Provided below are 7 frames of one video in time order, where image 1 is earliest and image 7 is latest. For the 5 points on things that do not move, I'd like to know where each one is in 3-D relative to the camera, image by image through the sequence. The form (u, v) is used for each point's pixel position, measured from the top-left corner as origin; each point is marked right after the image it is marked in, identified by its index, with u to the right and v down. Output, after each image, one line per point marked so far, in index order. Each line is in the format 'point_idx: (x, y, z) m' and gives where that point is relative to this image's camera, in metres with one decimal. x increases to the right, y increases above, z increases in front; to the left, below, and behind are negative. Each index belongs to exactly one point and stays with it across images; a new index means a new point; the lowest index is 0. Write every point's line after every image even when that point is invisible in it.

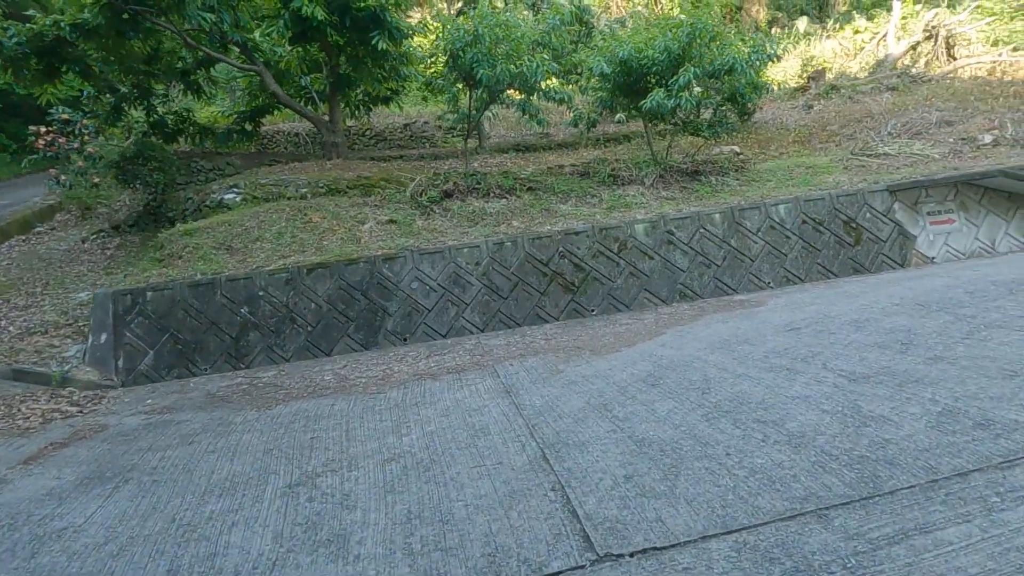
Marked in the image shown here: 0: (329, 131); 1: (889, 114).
0: (-3.1, +2.7, +11.2) m
1: (+6.4, +3.0, +11.3) m
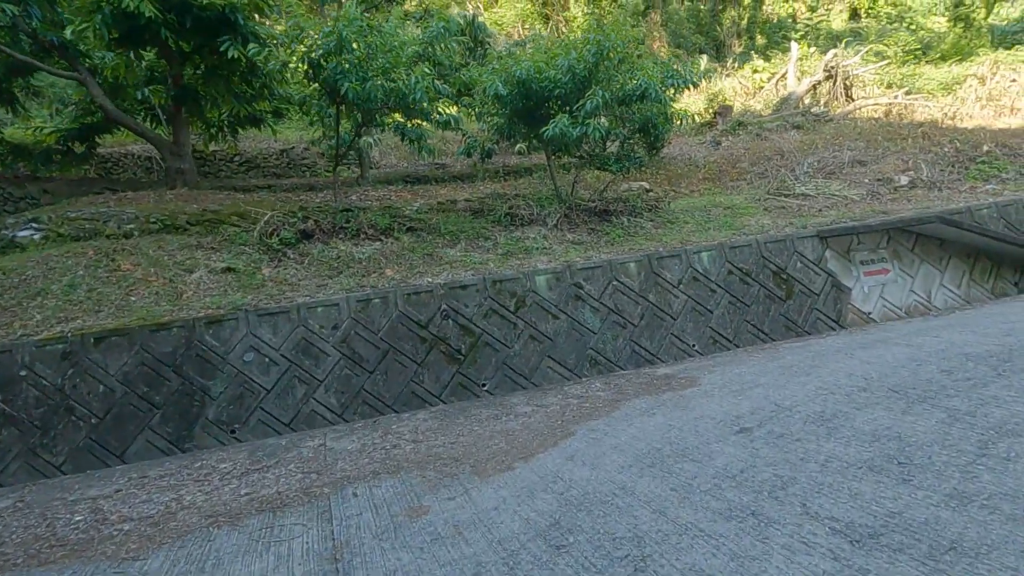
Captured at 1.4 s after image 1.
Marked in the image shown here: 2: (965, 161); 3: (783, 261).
0: (-4.8, +1.9, +9.4) m
1: (+4.7, +2.2, +10.8) m
2: (+6.2, +1.7, +9.0) m
3: (+2.6, +0.3, +6.4) m
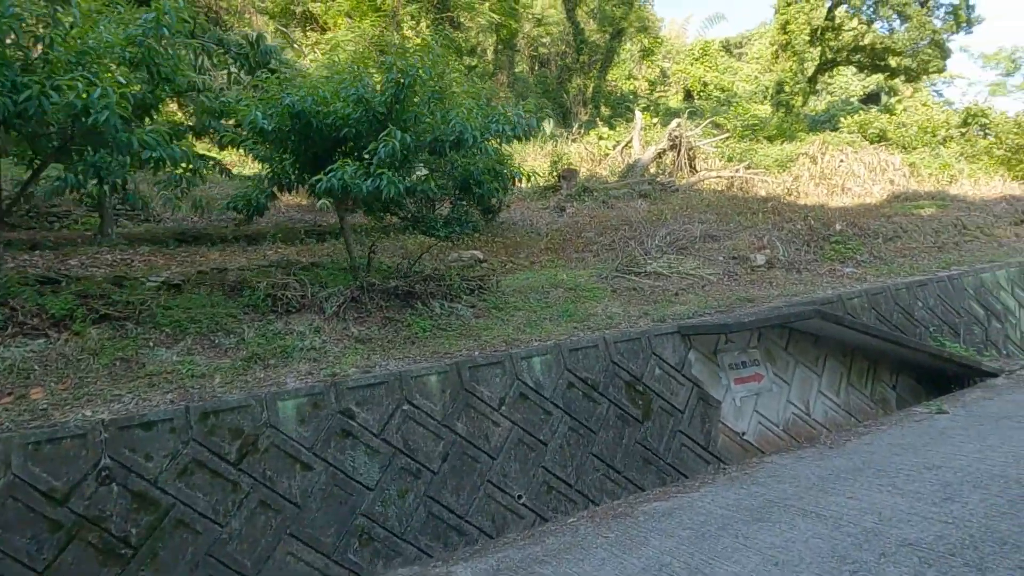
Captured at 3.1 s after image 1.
0: (-6.9, +0.9, +6.3) m
1: (+2.0, +0.9, +9.7) m
2: (+3.8, +0.6, +8.3) m
3: (+0.9, -0.6, +4.8) m
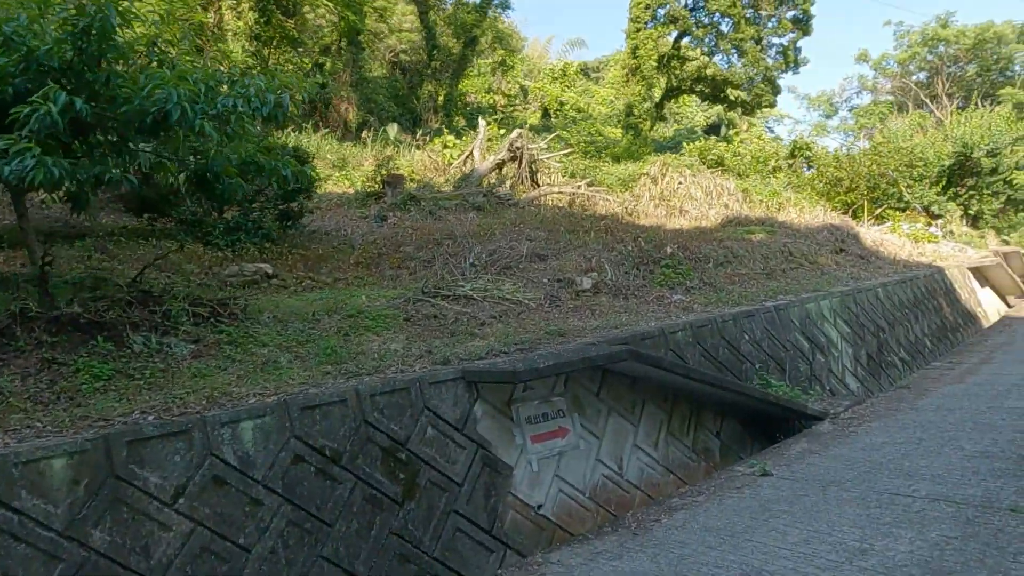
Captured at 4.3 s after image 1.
0: (-8.6, +0.9, +3.5) m
1: (-0.5, +0.6, +8.7) m
2: (+1.6, +0.3, +7.6) m
3: (-0.6, -0.8, +3.6) m
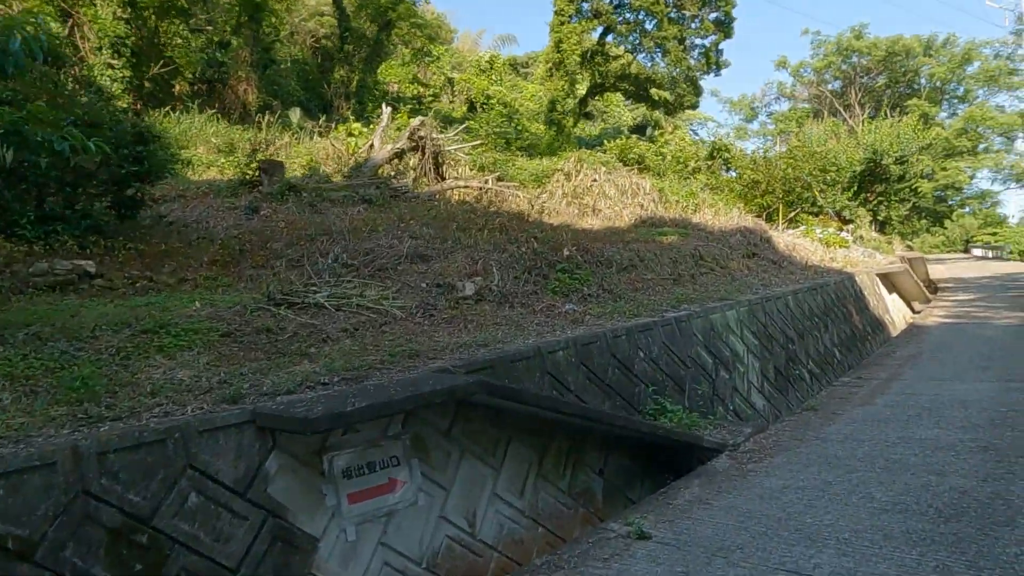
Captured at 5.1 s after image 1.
0: (-9.3, +0.9, +1.7) m
1: (-1.9, +0.6, +7.7) m
2: (+0.3, +0.2, +6.8) m
3: (-1.4, -0.8, +2.6) m
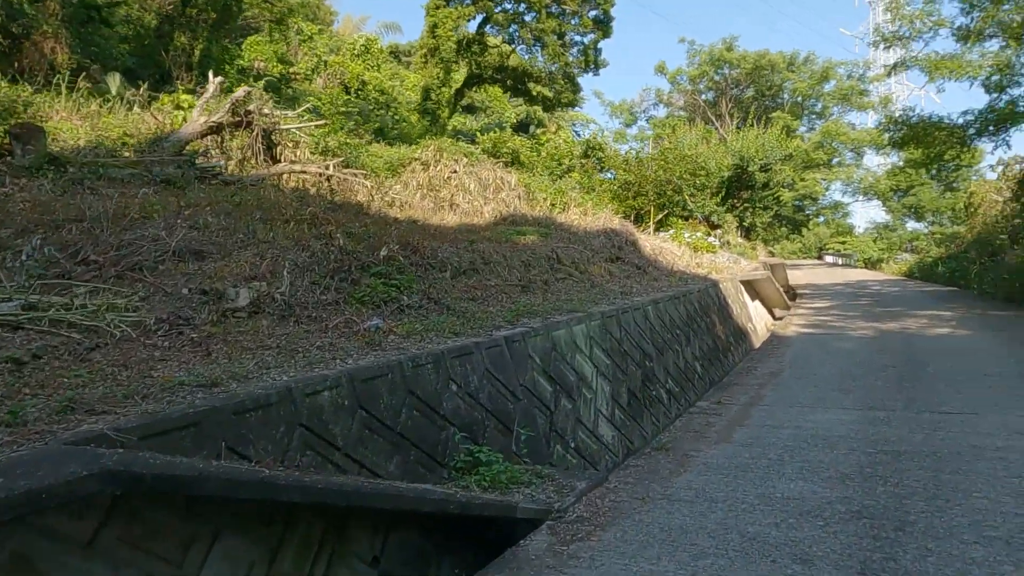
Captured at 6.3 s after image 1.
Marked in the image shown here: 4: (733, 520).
0: (-10.0, +1.0, -1.2) m
1: (-3.6, +0.6, +6.0) m
2: (-1.3, +0.2, +5.5) m
3: (-2.4, -0.9, +1.0) m
4: (+1.1, -1.2, +3.4) m
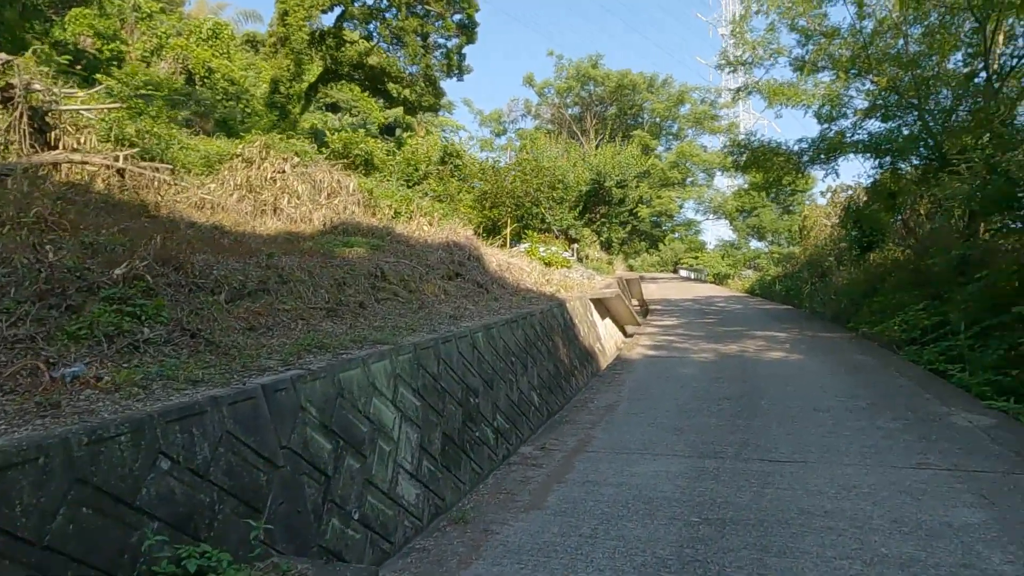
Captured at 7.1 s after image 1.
0: (-10.0, +1.0, -4.0) m
1: (-5.1, +0.4, +4.2) m
2: (-2.8, 0.0, +4.2) m
3: (-3.0, -1.0, -0.4) m
4: (0.0, -1.4, +2.6) m
